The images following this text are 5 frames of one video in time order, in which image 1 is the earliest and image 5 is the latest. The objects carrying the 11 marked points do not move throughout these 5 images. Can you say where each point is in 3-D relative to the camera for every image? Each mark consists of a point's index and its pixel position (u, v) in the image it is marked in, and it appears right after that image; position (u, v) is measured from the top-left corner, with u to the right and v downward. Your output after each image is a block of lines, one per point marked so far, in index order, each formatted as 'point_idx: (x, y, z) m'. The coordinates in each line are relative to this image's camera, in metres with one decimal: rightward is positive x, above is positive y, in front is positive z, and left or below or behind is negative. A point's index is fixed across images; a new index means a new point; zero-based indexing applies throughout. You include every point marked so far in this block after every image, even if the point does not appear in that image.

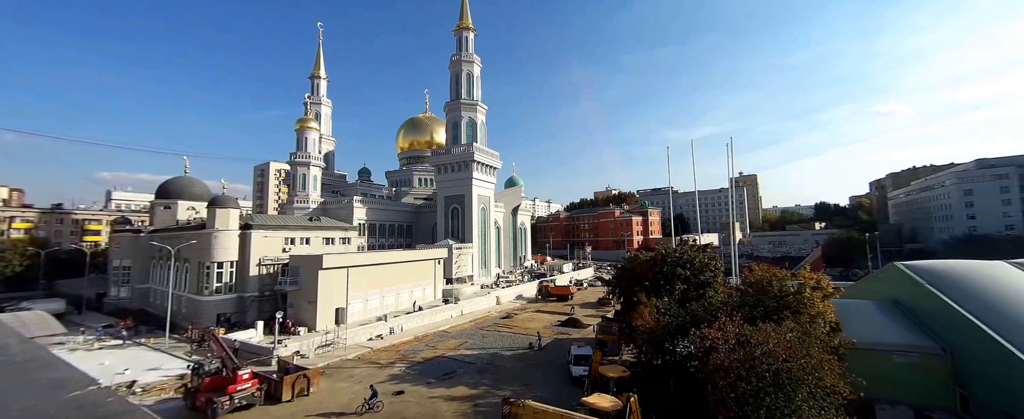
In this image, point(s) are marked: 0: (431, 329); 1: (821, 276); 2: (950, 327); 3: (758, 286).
0: (-4.9, -6.8, +19.4) m
1: (+10.6, -2.3, +11.8) m
2: (+13.0, -3.5, +10.1) m
3: (+8.6, -2.6, +11.8) m
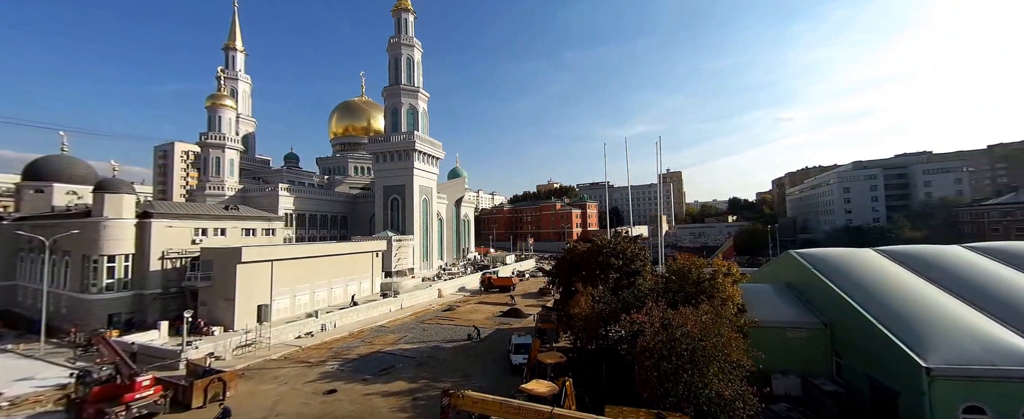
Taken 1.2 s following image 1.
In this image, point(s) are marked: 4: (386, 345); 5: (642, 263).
0: (-8.0, -6.3, +18.6) m
1: (+8.4, -2.1, +13.2) m
2: (+11.0, -3.3, +11.8) m
3: (+6.4, -2.4, +12.9) m
4: (-5.8, -6.3, +15.7) m
5: (+5.7, -2.3, +14.8) m
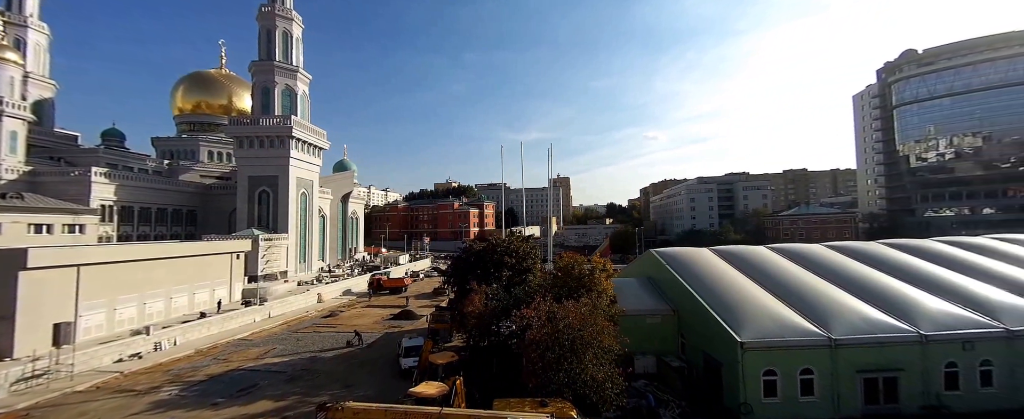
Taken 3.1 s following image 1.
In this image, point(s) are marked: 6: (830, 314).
0: (-13.3, -6.0, +15.8) m
1: (+4.1, -2.2, +14.8) m
2: (+6.9, -3.5, +14.2) m
3: (+2.2, -2.5, +14.1) m
4: (-10.5, -6.1, +13.6) m
5: (+1.0, -2.3, +15.7) m
6: (+10.4, -3.4, +11.2) m
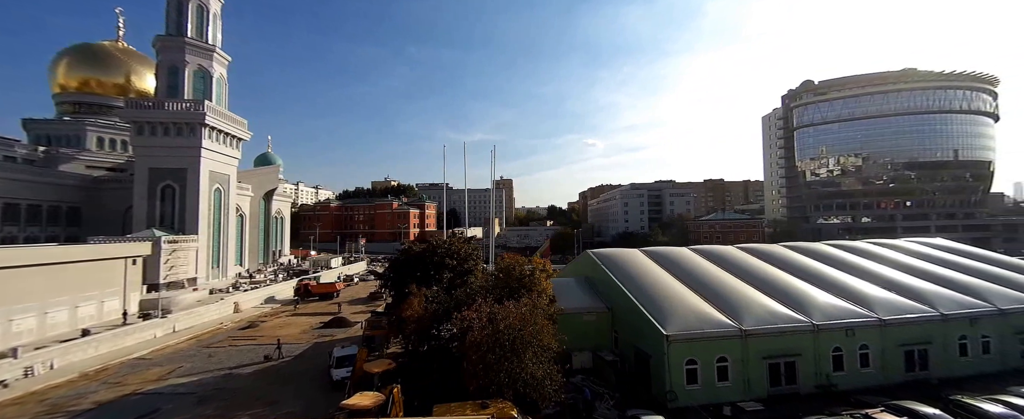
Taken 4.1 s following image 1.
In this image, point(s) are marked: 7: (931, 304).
0: (-15.9, -6.0, +13.6) m
1: (+1.6, -2.3, +15.2) m
2: (+4.4, -3.6, +15.0) m
3: (-0.2, -2.5, +14.2) m
4: (-12.7, -6.0, +11.9) m
5: (-1.6, -2.4, +15.6) m
6: (+8.3, -3.5, +12.5) m
7: (+16.4, -3.8, +13.3) m
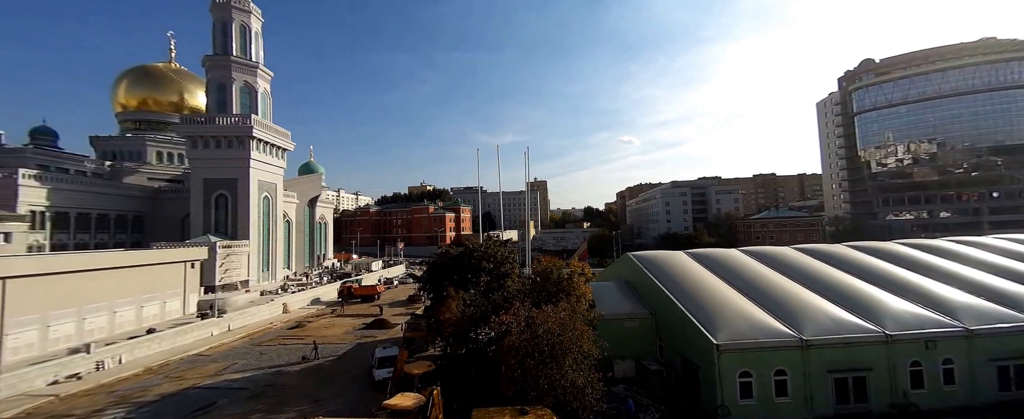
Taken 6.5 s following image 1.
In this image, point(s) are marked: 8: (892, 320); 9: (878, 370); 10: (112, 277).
0: (-14.3, -6.2, +14.7) m
1: (+3.2, -2.4, +14.7) m
2: (+6.0, -3.6, +14.2) m
3: (+1.3, -2.6, +13.9) m
4: (-11.3, -6.3, +12.6) m
5: (0.0, -2.5, +15.4) m
6: (+9.7, -3.5, +11.4) m
7: (+17.8, -3.7, +11.5) m
8: (+12.4, -3.7, +11.0) m
9: (+11.2, -4.9, +10.4) m
10: (-17.5, -2.9, +15.3) m
